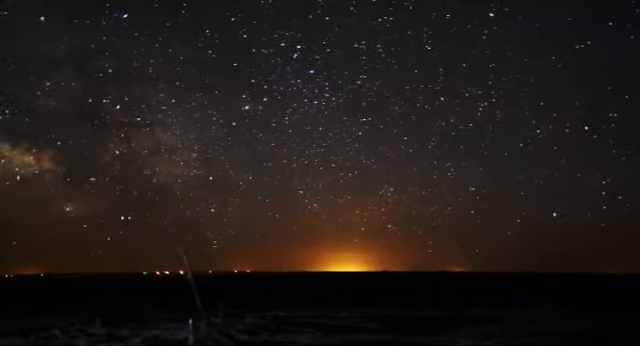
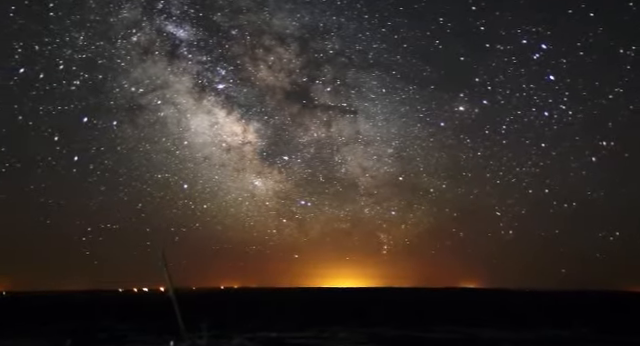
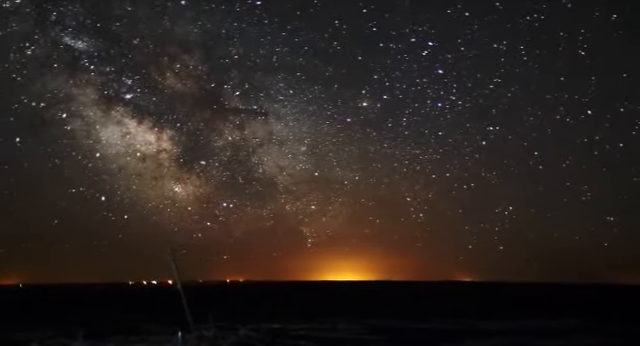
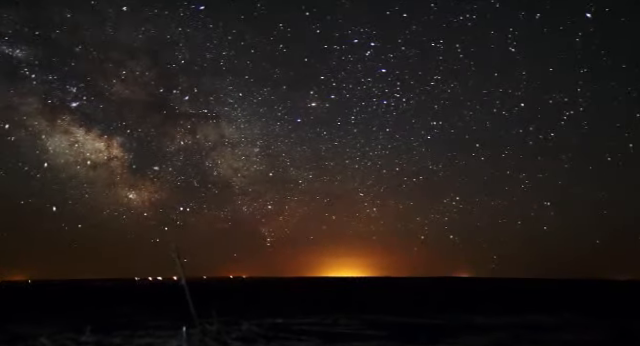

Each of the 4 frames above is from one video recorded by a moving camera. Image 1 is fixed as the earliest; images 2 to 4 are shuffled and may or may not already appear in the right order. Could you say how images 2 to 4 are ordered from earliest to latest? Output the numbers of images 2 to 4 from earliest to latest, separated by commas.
4, 3, 2
